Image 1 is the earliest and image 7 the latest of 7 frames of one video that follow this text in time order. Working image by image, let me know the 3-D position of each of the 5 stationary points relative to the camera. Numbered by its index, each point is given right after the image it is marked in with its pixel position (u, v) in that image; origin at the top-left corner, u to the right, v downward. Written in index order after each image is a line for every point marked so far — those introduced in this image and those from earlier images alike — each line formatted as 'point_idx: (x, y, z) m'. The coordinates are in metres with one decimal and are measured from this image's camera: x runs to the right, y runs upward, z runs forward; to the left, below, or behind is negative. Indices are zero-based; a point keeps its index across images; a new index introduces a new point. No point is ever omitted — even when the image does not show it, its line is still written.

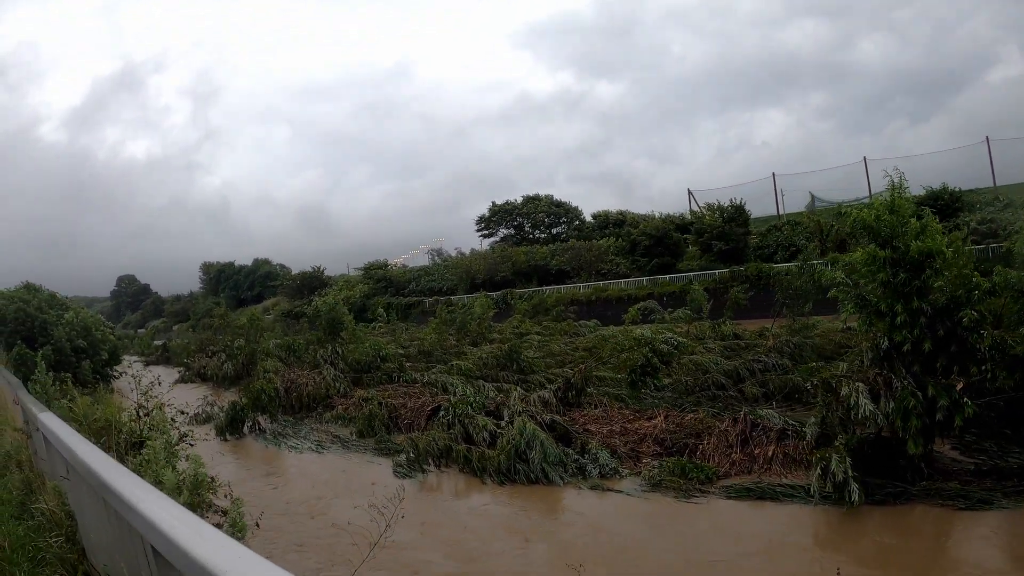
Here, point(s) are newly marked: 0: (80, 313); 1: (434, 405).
0: (-10.7, -0.7, +13.4) m
1: (-1.1, -1.7, +7.8) m
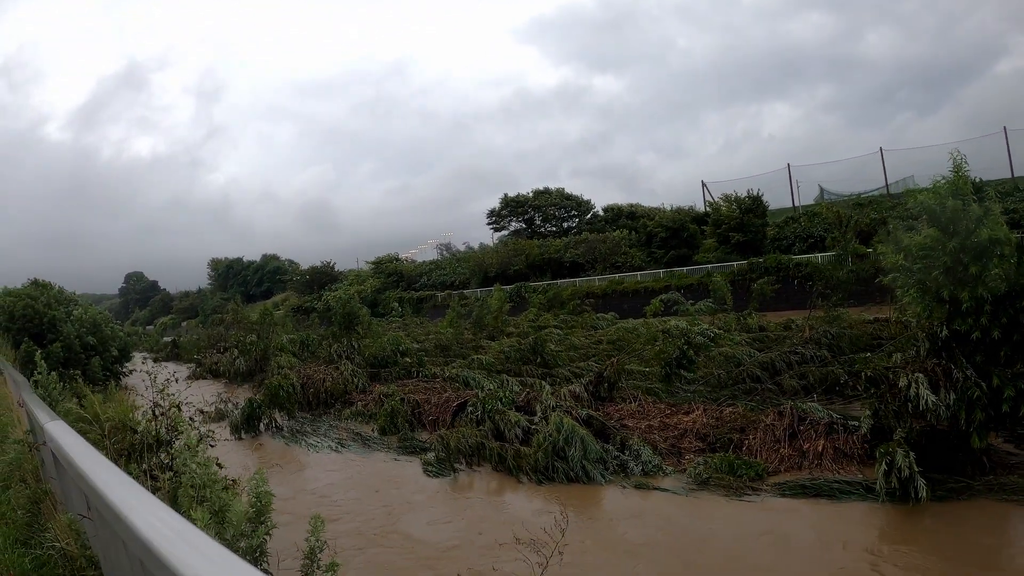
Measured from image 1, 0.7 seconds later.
0: (-10.3, -0.6, +13.3) m
1: (-0.7, -1.5, +7.5) m
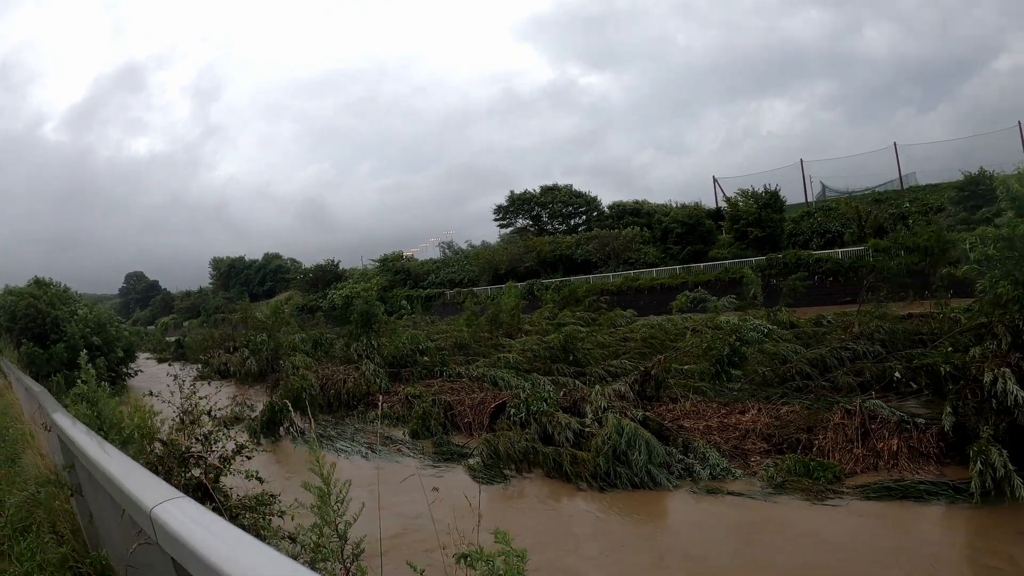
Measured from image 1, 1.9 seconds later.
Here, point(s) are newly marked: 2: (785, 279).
0: (-9.8, -0.5, +12.9) m
1: (-0.2, -1.5, +7.2) m
2: (+7.8, +0.3, +16.0) m
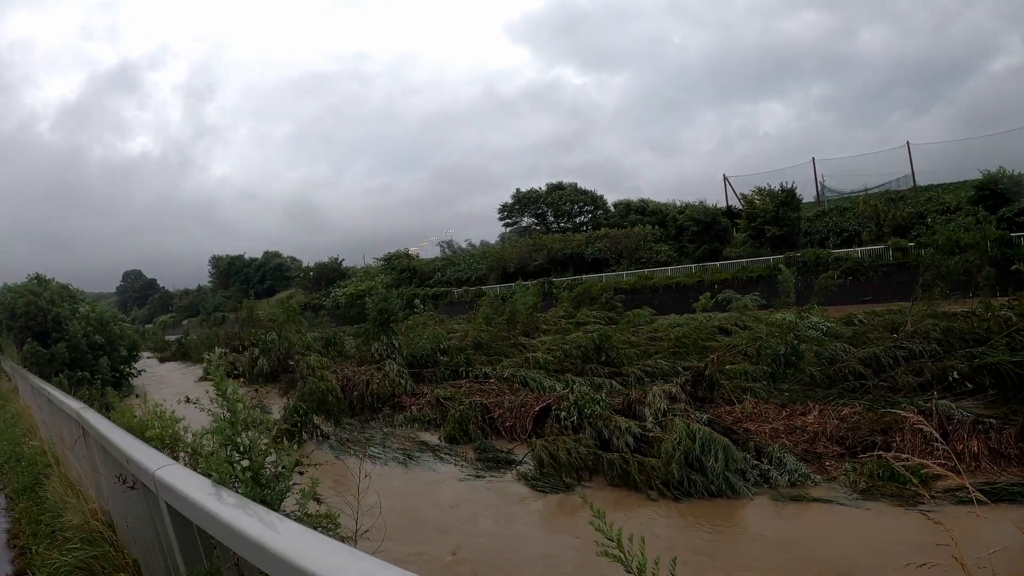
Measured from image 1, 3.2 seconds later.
0: (-9.3, -0.5, +12.5) m
1: (+0.4, -1.4, +6.8) m
2: (+8.3, +0.3, +15.7) m
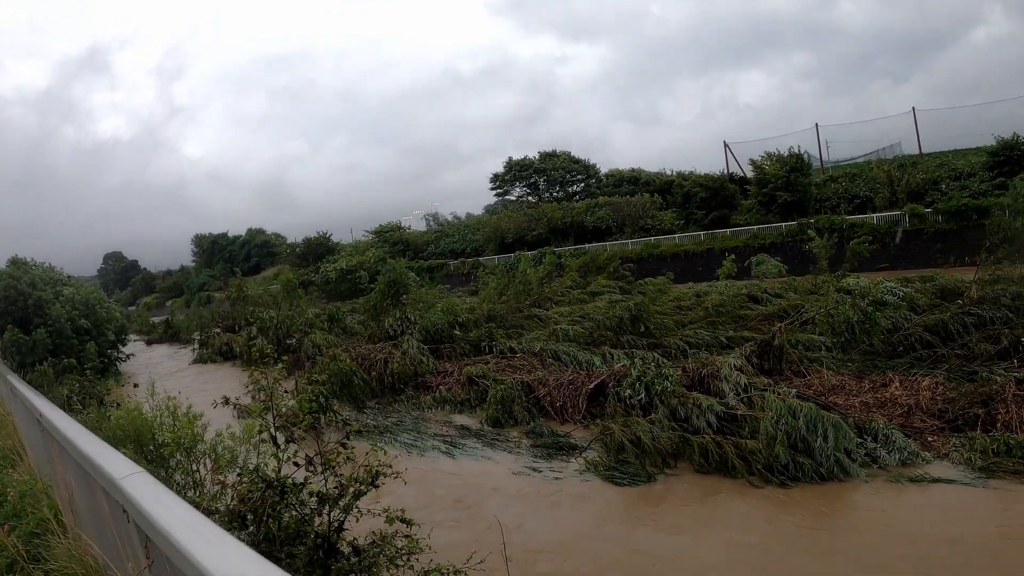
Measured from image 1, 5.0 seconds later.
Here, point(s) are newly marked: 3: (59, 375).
0: (-8.9, 0.0, +11.6) m
1: (+0.9, -1.1, +6.3) m
2: (+8.5, +1.3, +15.3) m
3: (-7.9, -1.5, +9.7) m
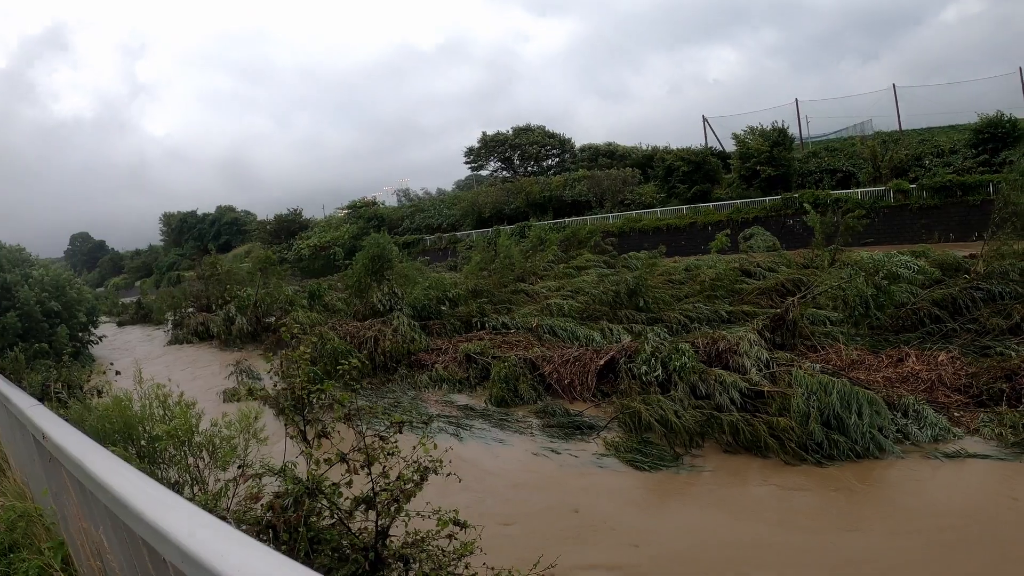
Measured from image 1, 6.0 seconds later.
0: (-9.0, +0.4, +10.9) m
1: (+1.0, -0.8, +6.1) m
2: (+8.2, +1.9, +15.3) m
3: (-7.9, -1.2, +9.2) m
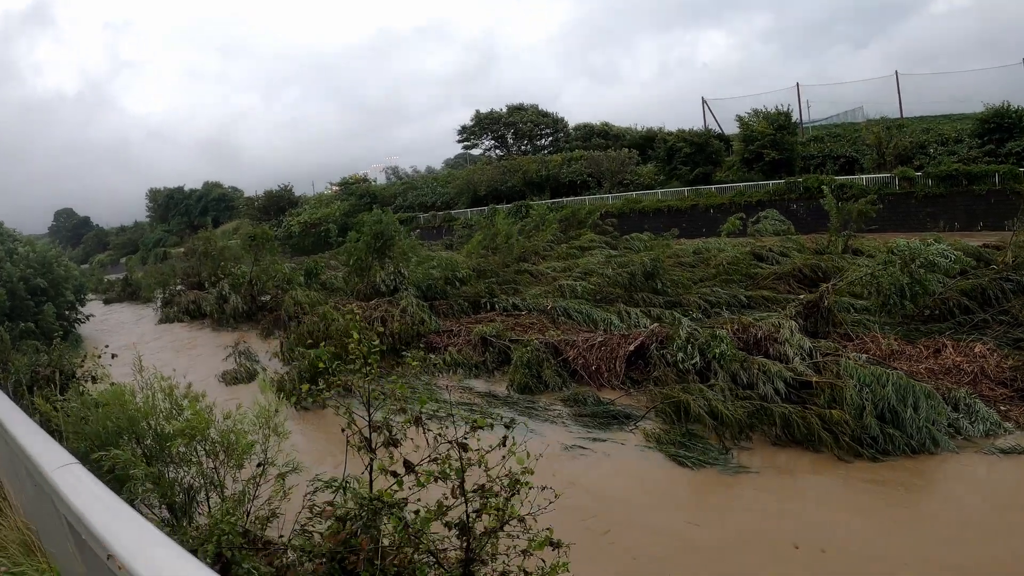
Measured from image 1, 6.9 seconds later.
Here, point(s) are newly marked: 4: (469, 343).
0: (-8.9, +0.9, +10.5) m
1: (+1.3, -0.6, +5.9) m
2: (+8.3, +2.3, +15.2) m
3: (-7.8, -0.8, +8.8) m
4: (-0.6, -0.8, +7.6) m
